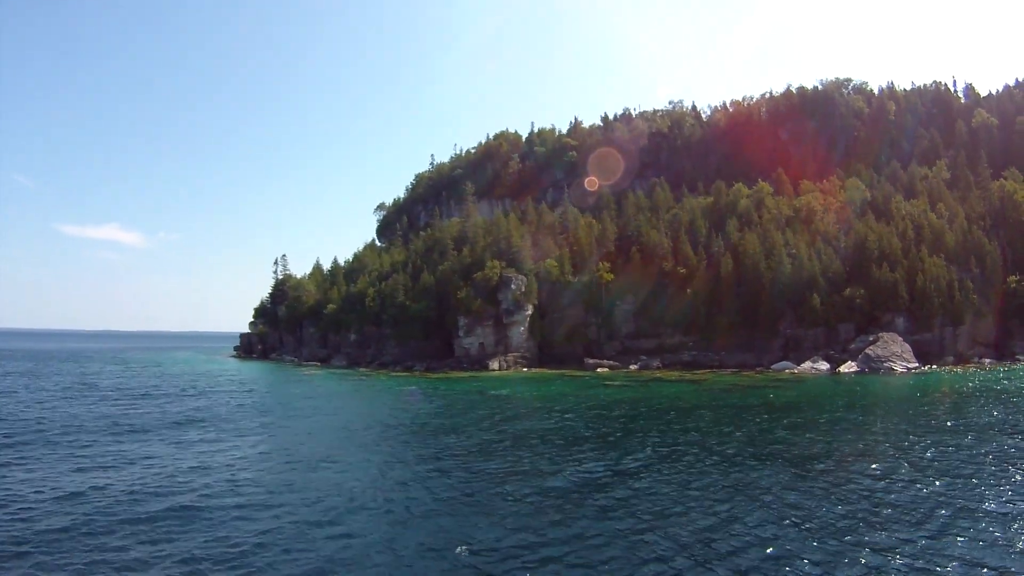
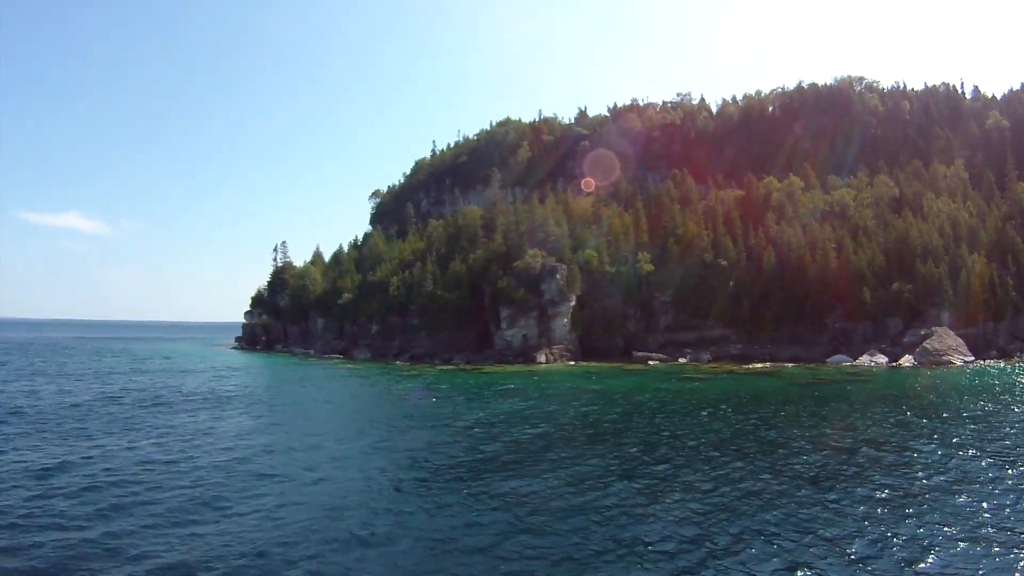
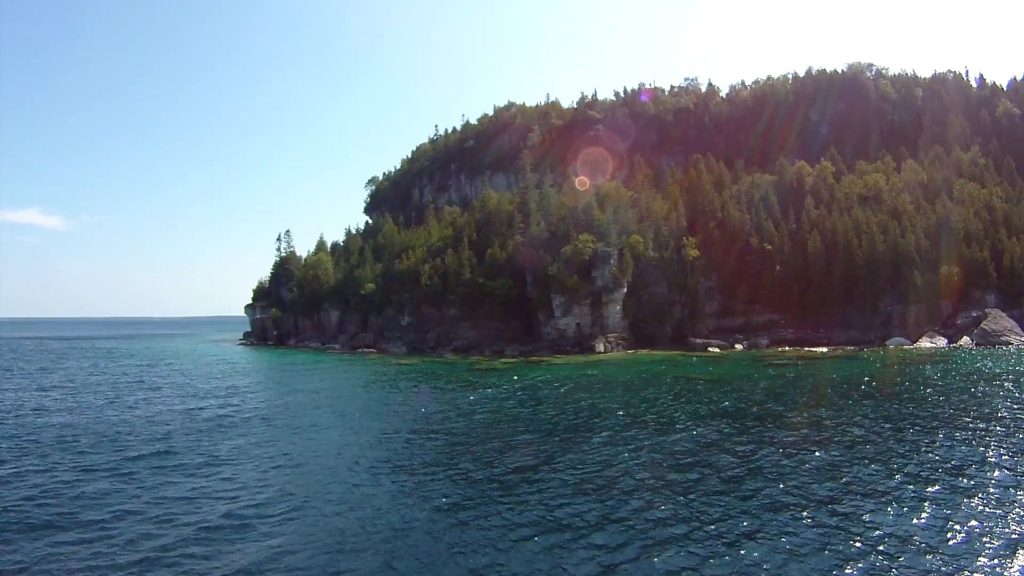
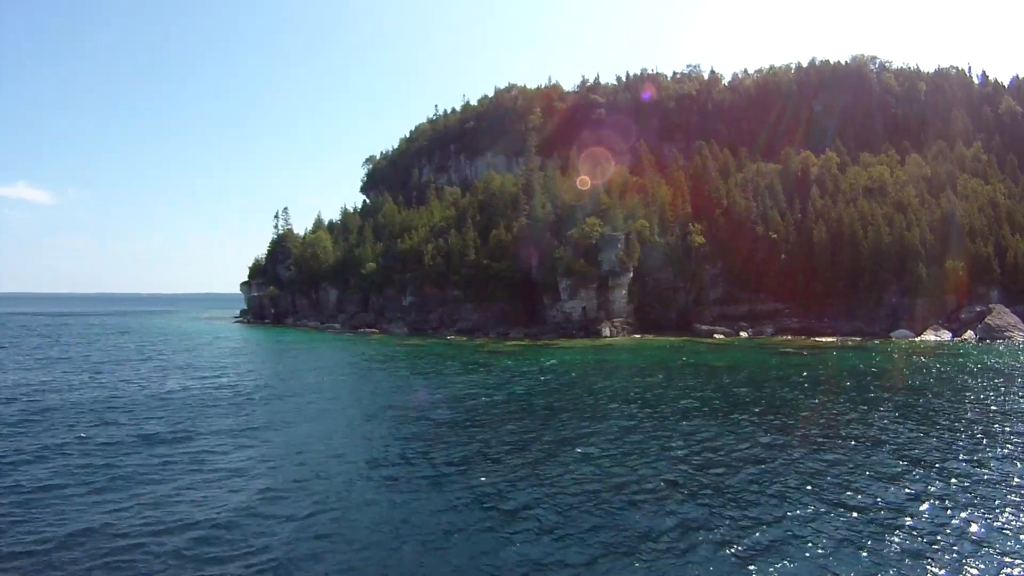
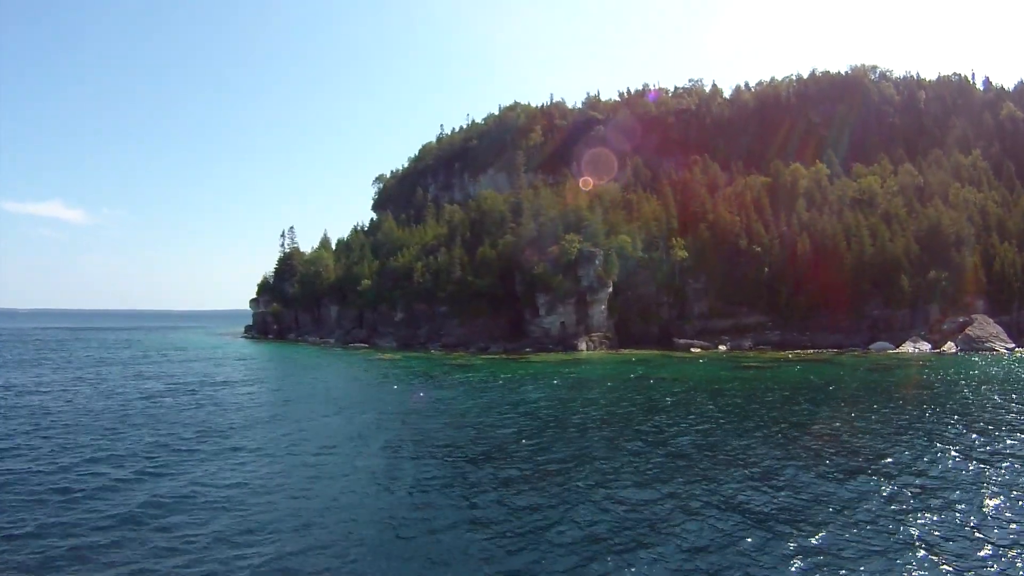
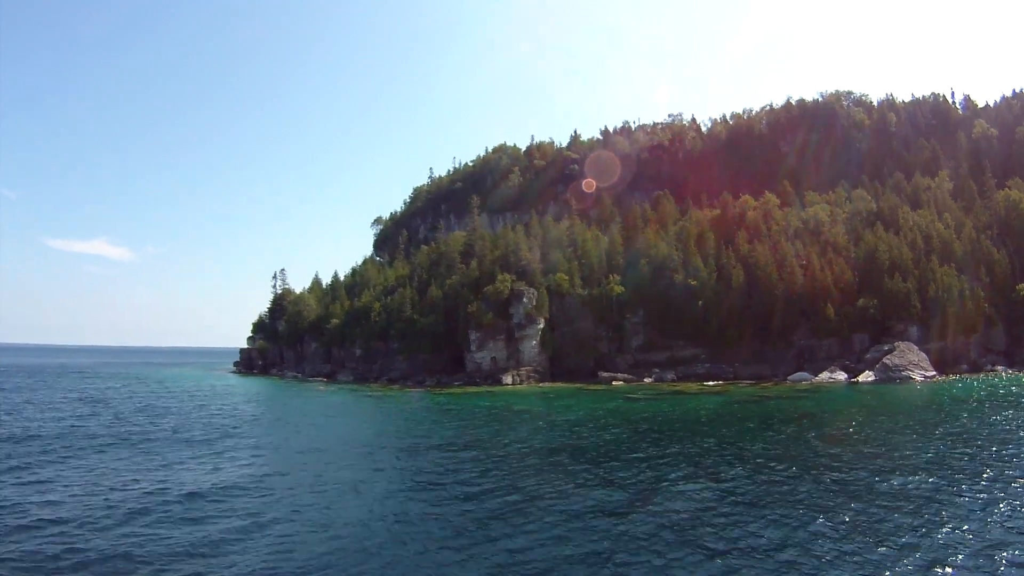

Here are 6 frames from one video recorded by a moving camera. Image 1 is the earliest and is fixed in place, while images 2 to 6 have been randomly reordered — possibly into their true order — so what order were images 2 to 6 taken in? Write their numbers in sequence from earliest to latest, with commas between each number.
6, 2, 5, 3, 4
